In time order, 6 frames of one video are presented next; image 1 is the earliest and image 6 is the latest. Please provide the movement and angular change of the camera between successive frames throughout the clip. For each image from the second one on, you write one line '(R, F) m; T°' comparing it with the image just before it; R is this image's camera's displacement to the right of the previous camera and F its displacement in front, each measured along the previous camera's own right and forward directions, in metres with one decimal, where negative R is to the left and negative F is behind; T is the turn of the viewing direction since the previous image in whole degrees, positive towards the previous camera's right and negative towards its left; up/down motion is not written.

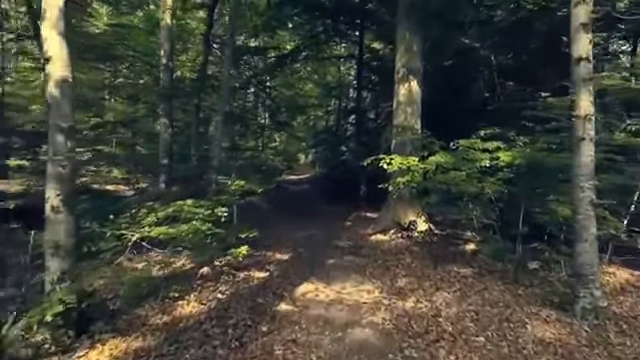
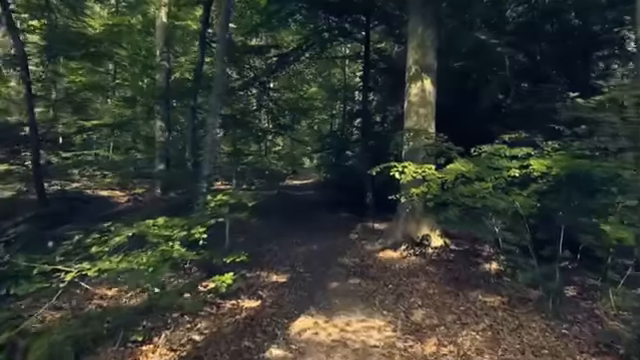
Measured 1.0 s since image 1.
(0.0, +1.1) m; 0°
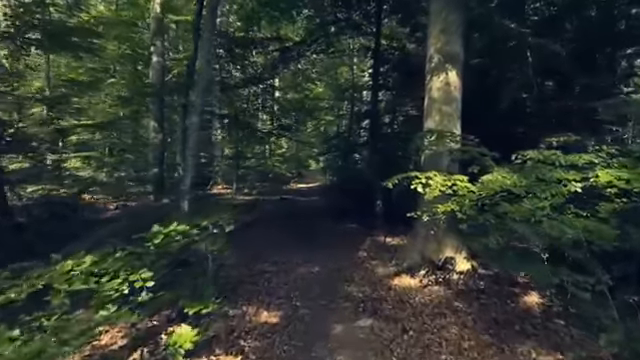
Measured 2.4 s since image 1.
(0.0, +1.5) m; -1°
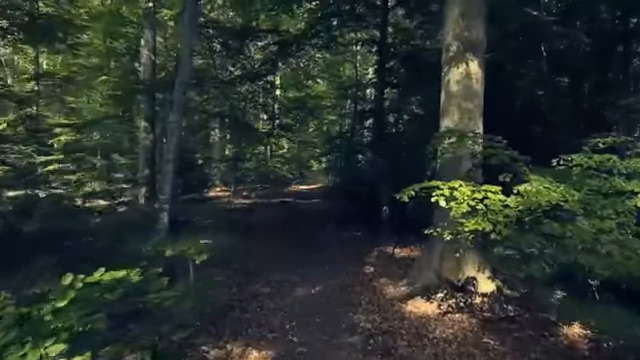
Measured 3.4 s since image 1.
(0.0, +1.1) m; 0°
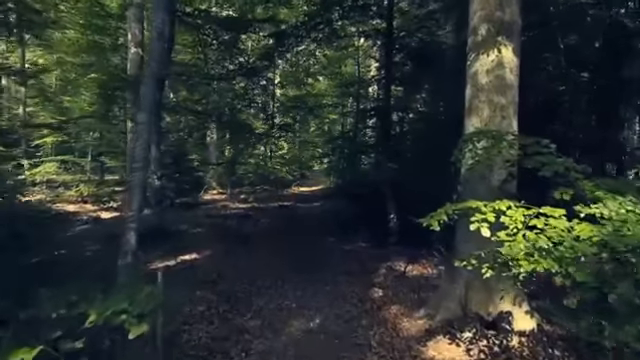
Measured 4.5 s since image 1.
(0.0, +1.2) m; 0°
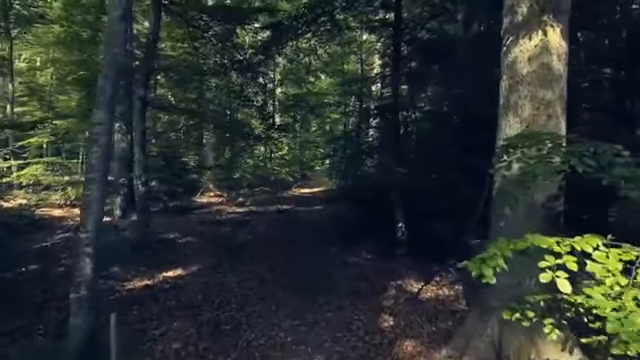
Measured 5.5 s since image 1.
(0.0, +1.1) m; 0°
